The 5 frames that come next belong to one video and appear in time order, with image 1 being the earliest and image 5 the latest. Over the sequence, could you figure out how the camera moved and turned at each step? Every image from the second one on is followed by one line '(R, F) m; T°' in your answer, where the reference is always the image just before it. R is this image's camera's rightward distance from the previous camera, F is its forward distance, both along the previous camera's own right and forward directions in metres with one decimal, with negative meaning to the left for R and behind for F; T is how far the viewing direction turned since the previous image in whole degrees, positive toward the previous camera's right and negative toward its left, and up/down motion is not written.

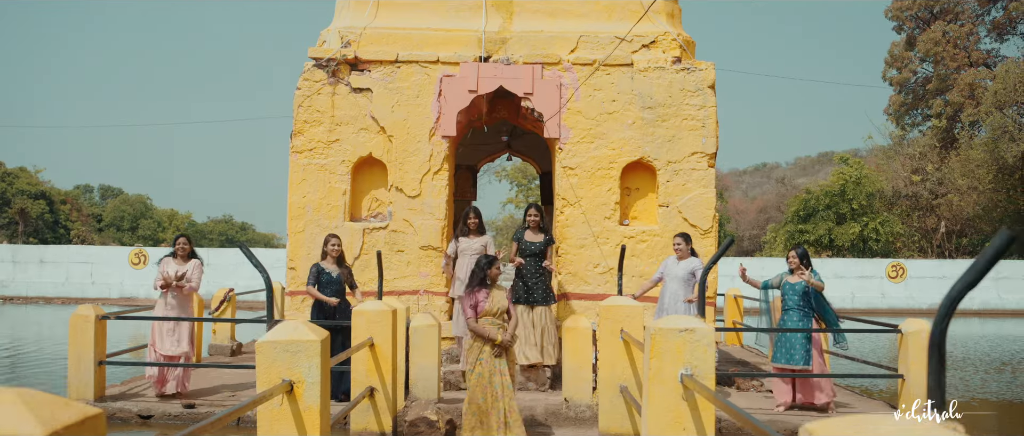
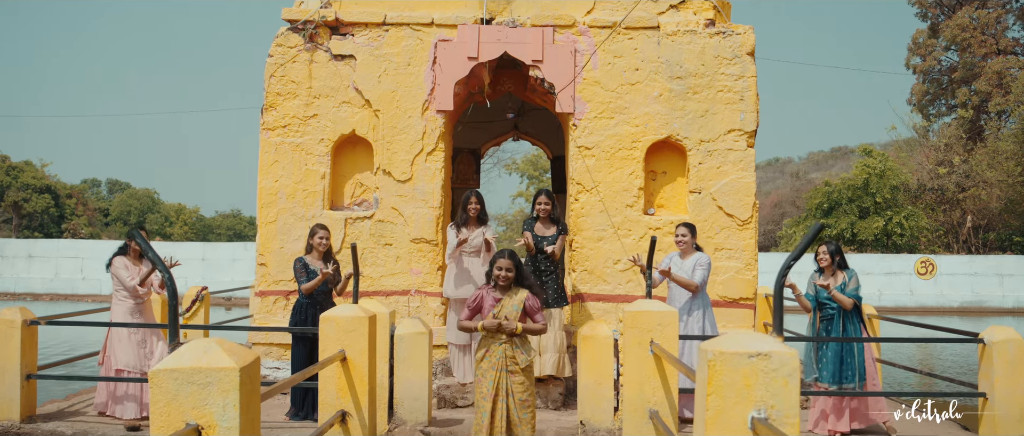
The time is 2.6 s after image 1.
(0.0, +1.2) m; 0°
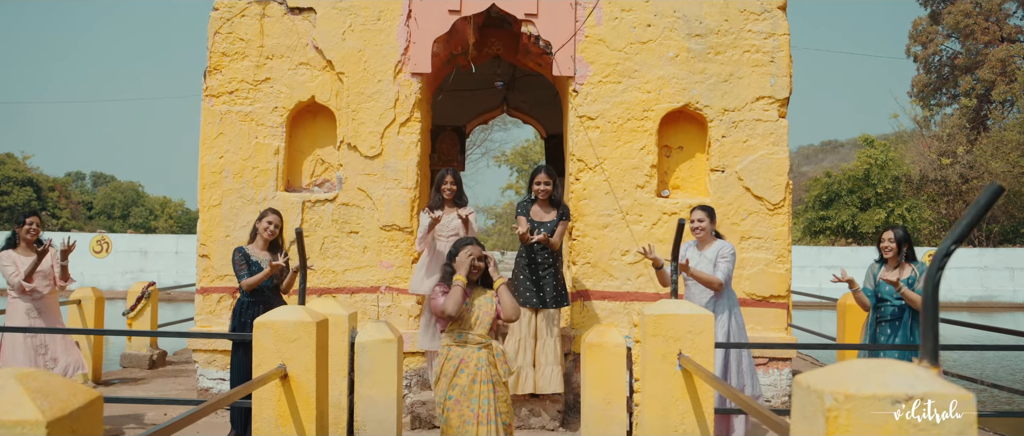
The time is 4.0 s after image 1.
(0.0, +1.2) m; 0°
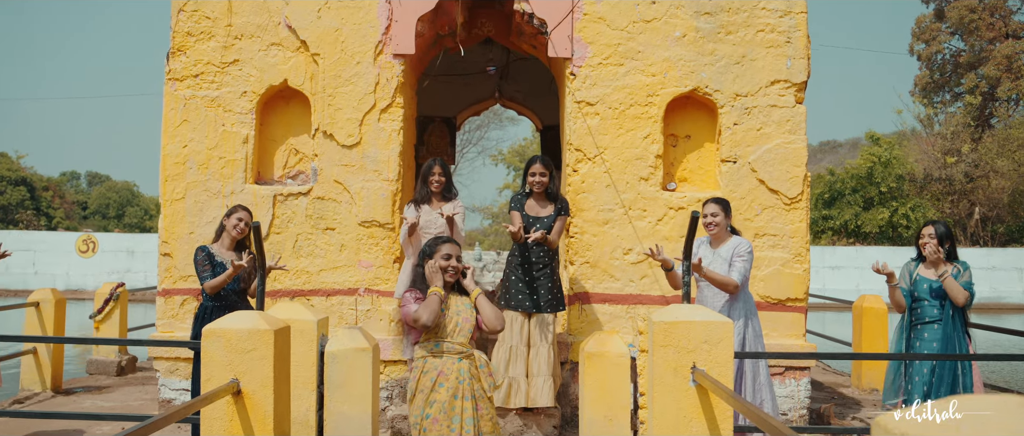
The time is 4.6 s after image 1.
(0.0, +0.5) m; 0°
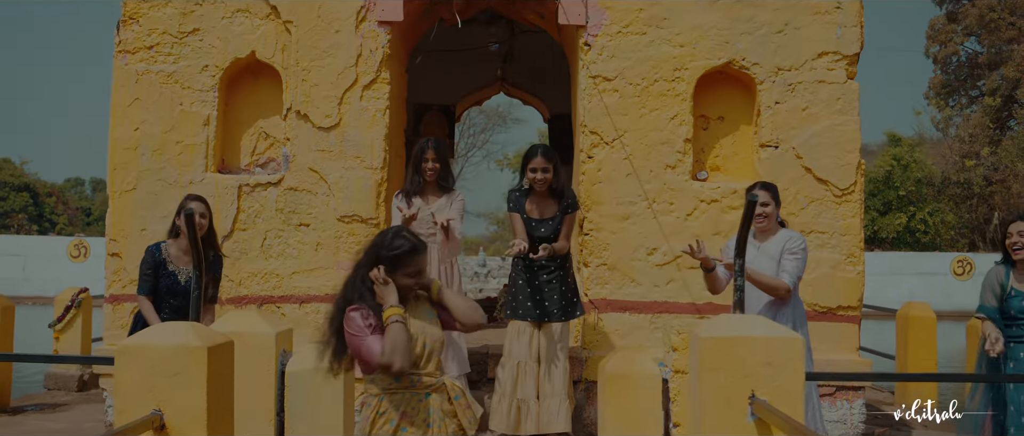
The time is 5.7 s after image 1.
(0.0, +0.8) m; 0°
